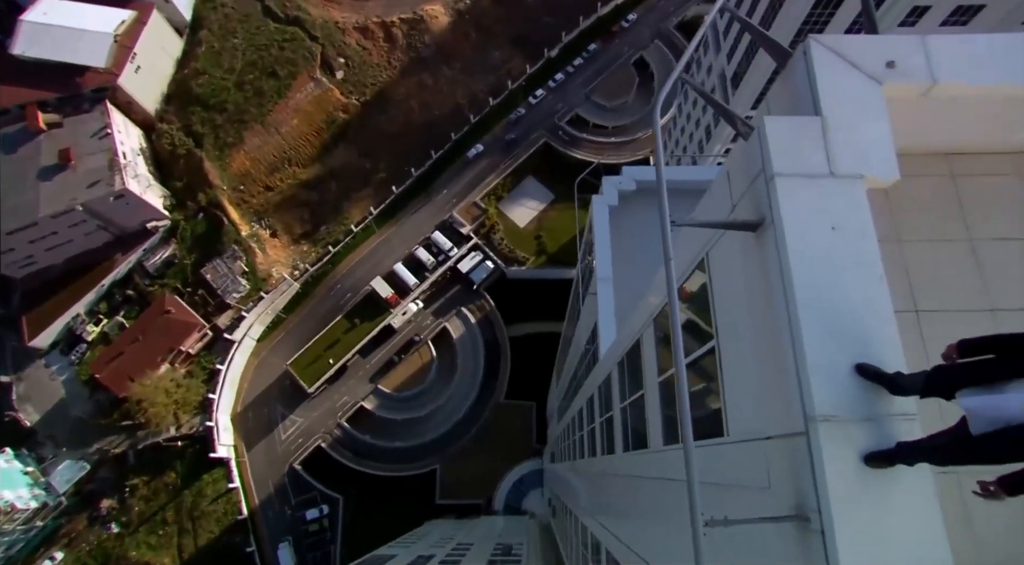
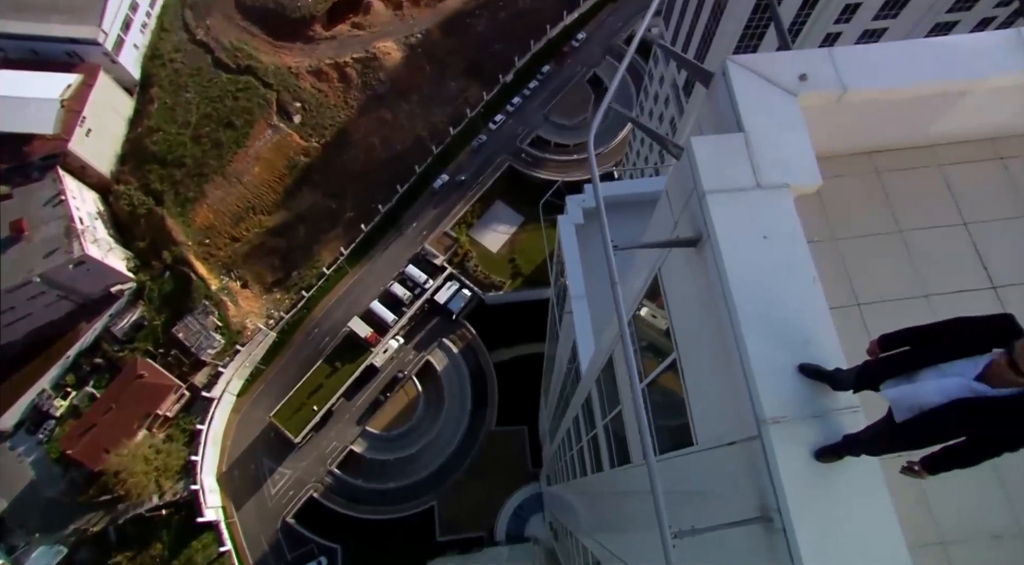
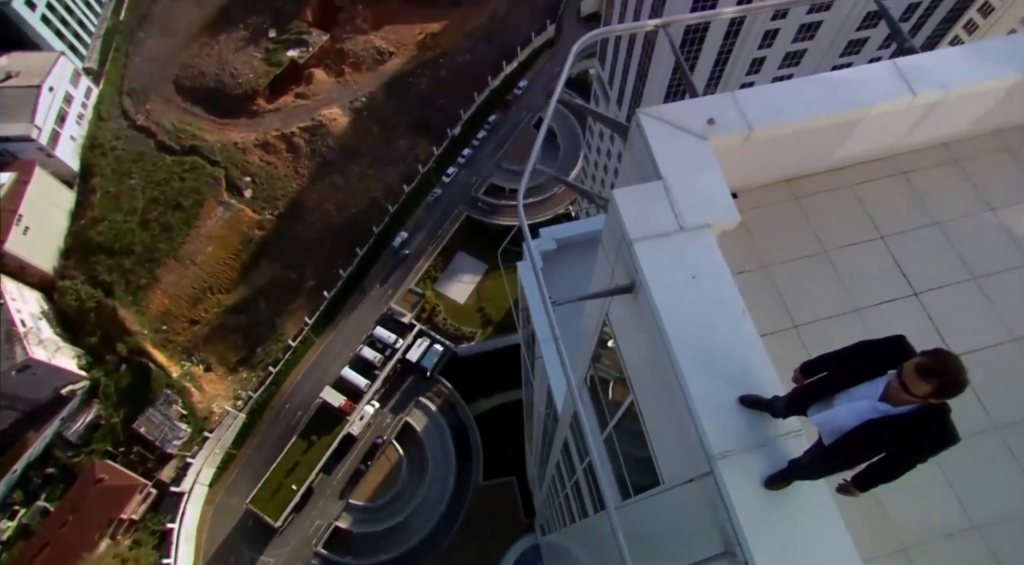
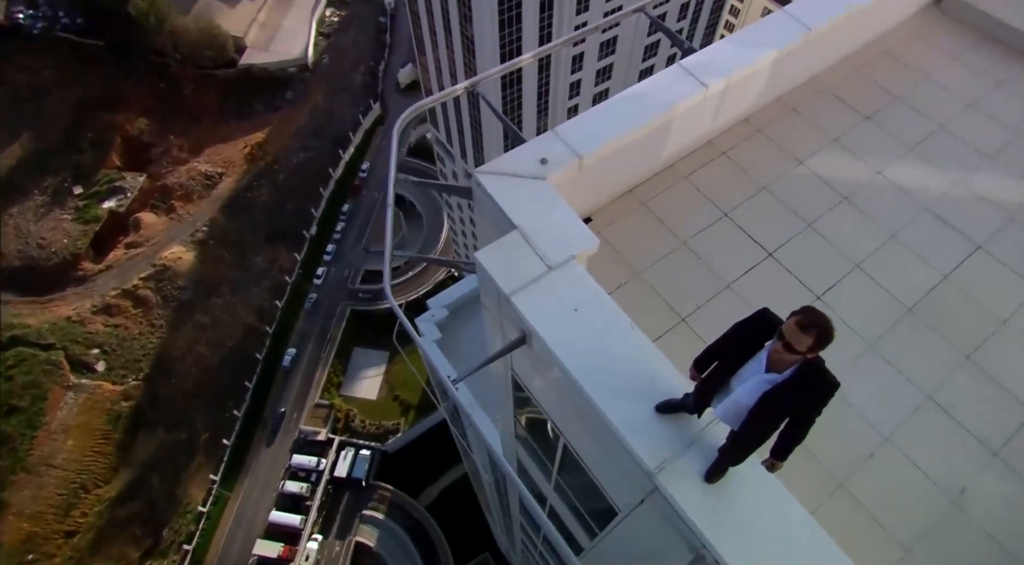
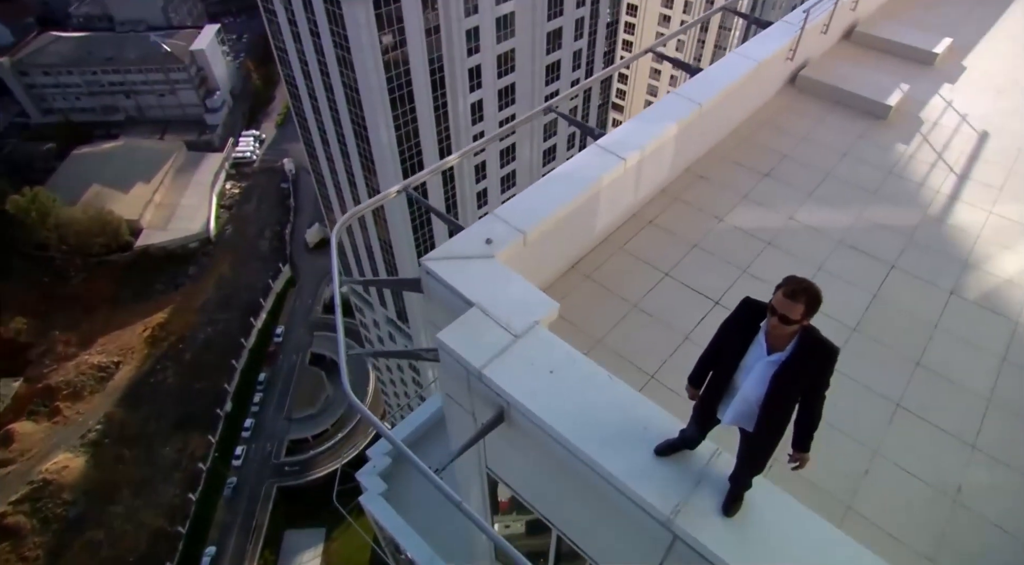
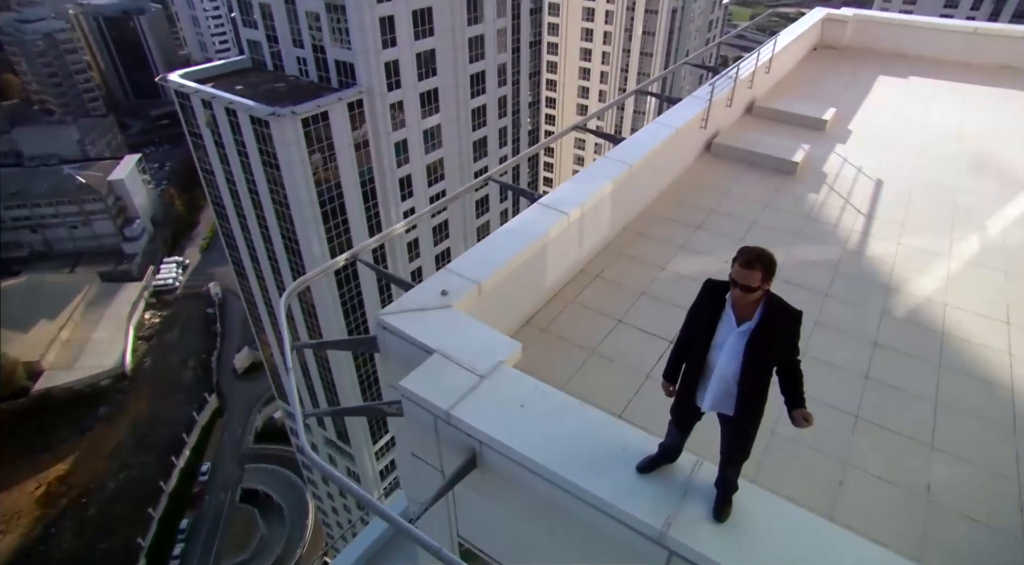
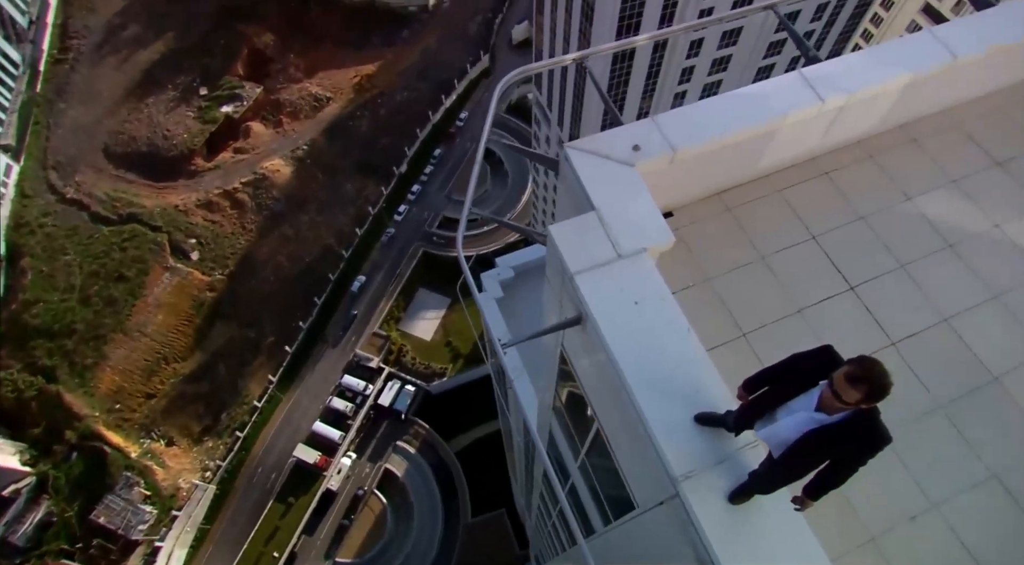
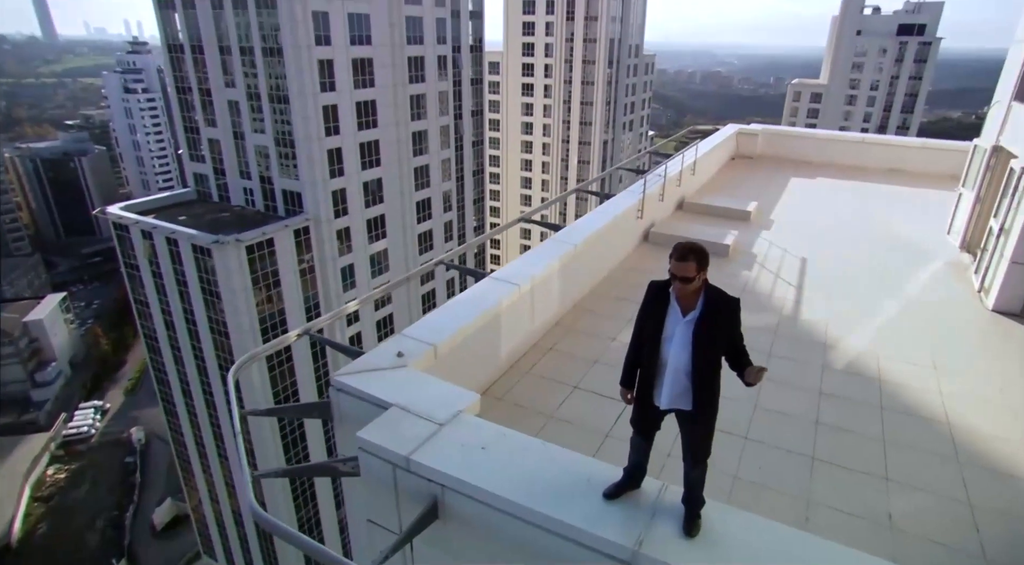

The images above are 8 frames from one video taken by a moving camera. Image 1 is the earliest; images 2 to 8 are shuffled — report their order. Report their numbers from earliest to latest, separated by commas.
2, 3, 7, 4, 5, 6, 8
